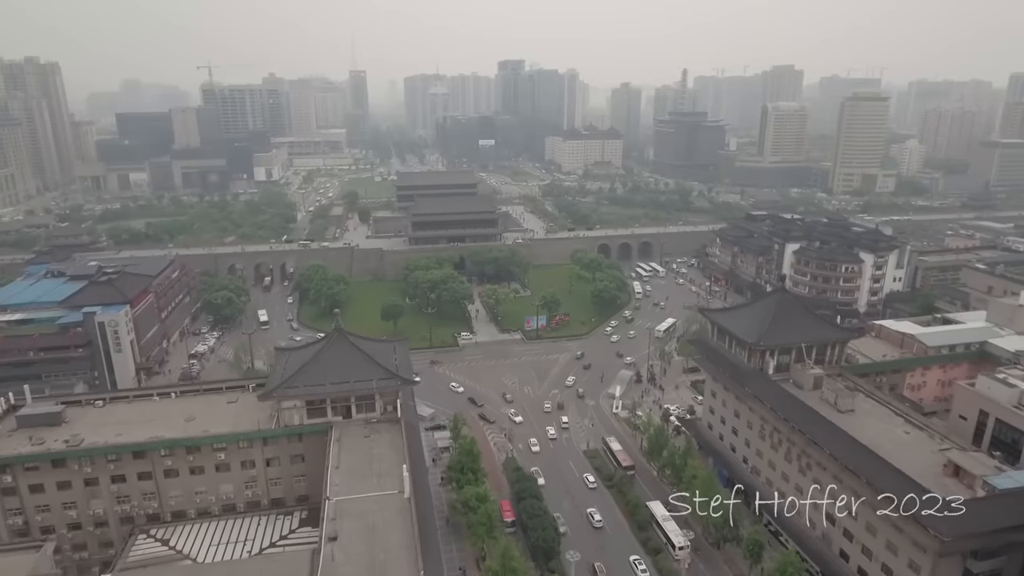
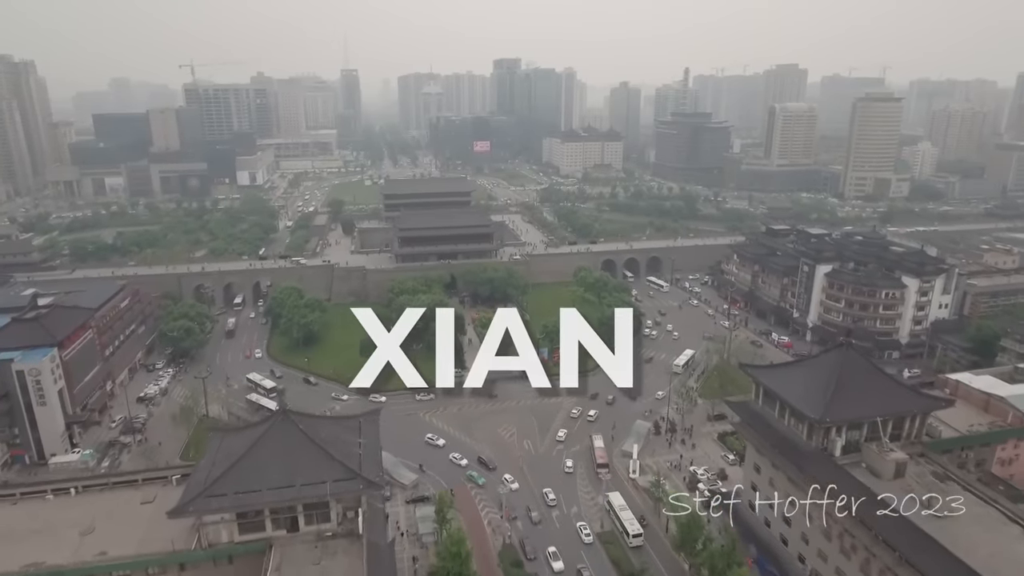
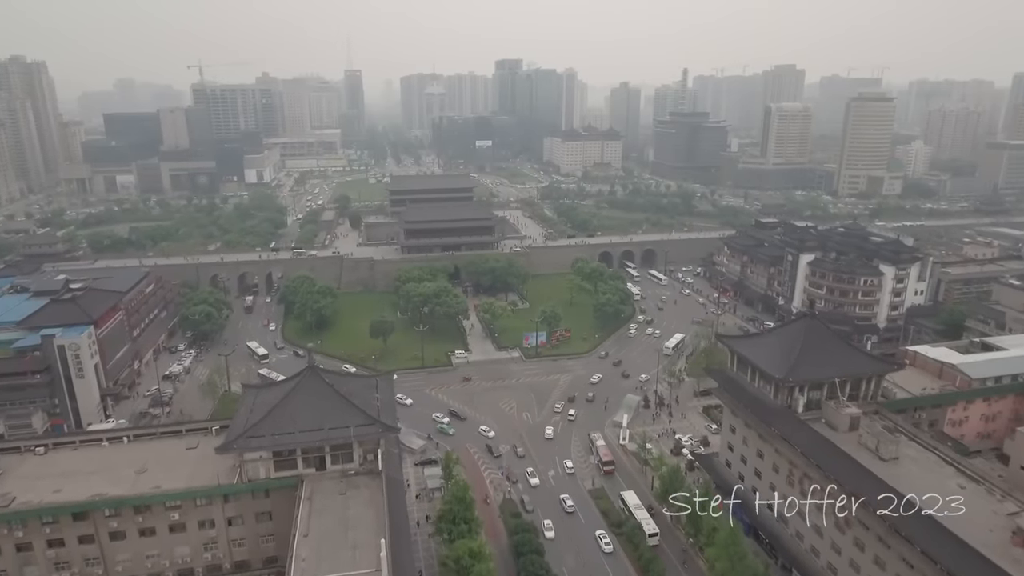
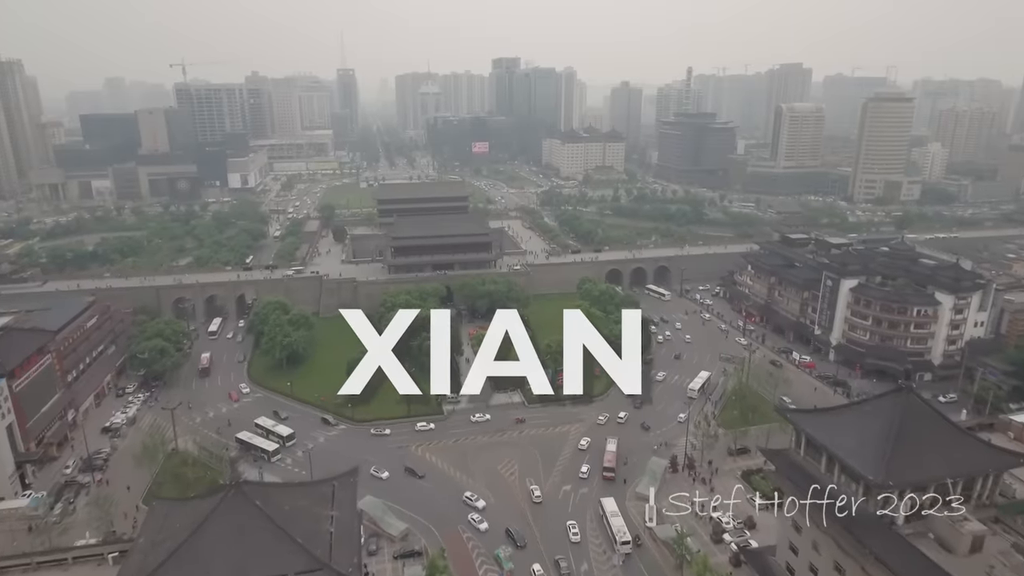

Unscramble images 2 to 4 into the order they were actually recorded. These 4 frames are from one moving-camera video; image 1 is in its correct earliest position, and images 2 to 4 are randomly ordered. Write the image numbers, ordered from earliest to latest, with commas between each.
3, 2, 4
